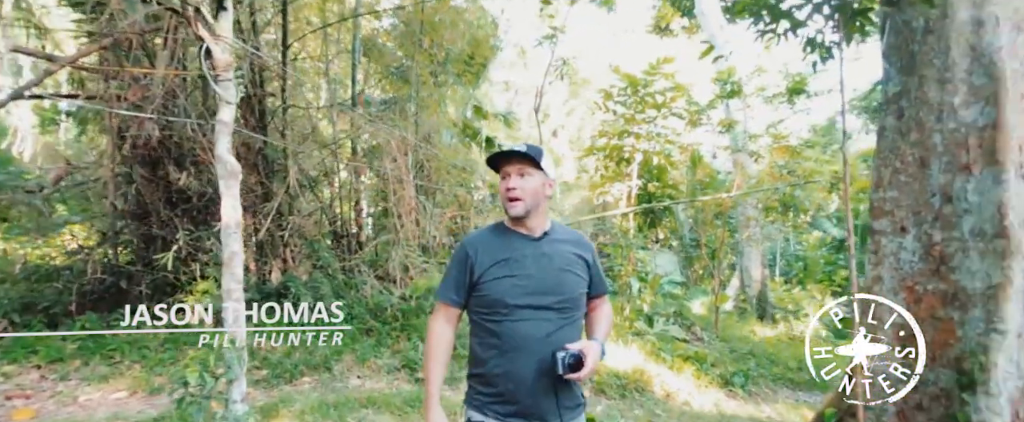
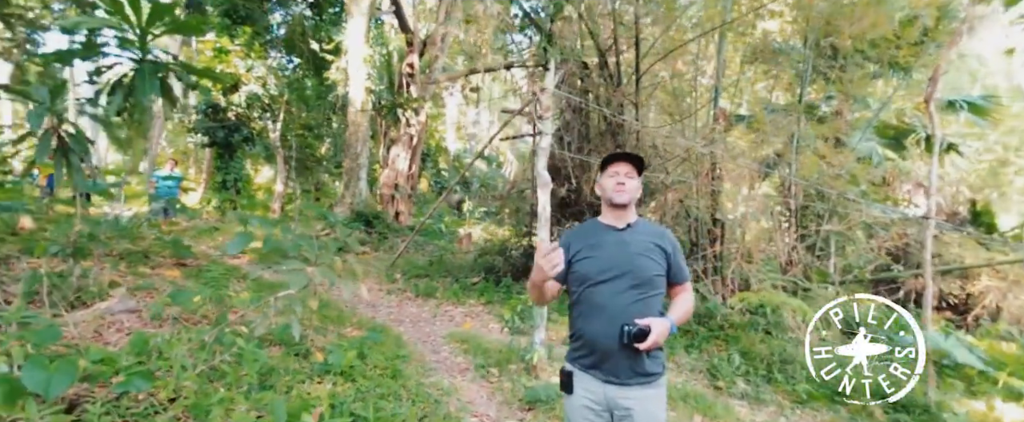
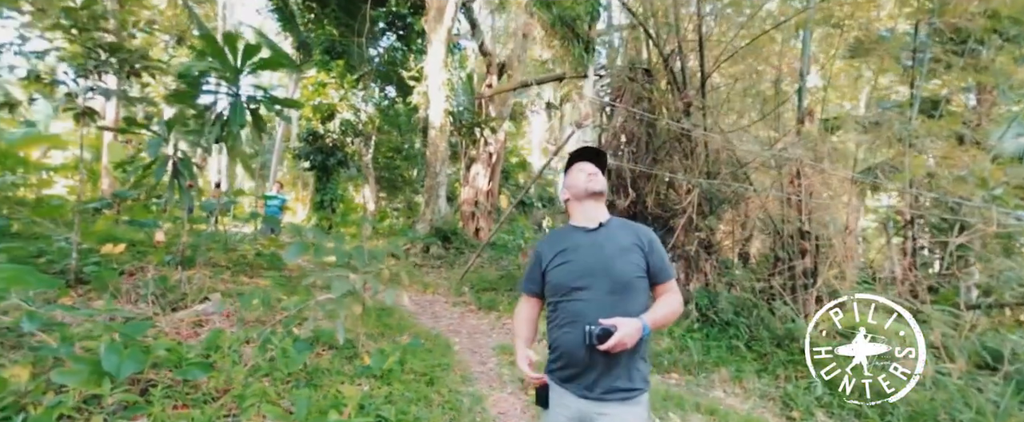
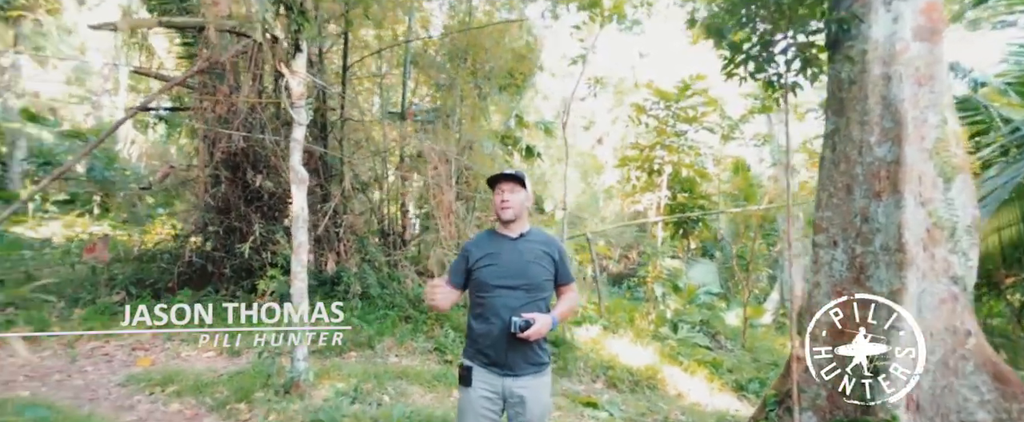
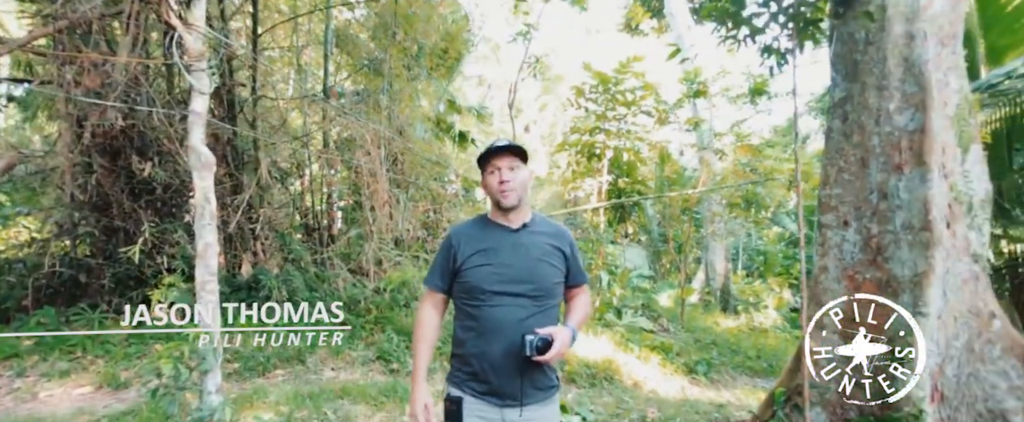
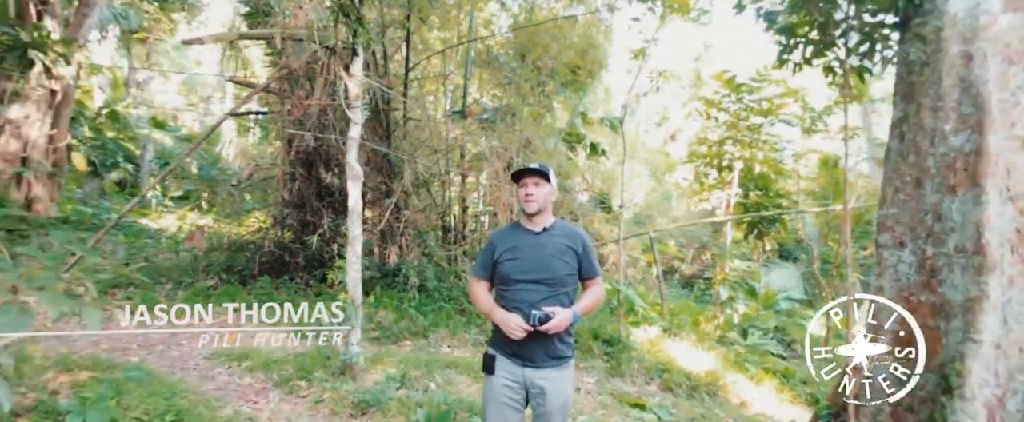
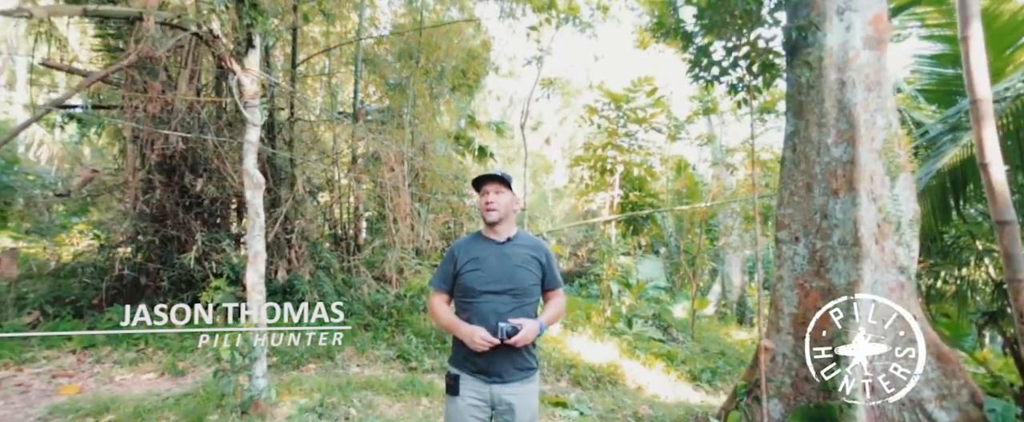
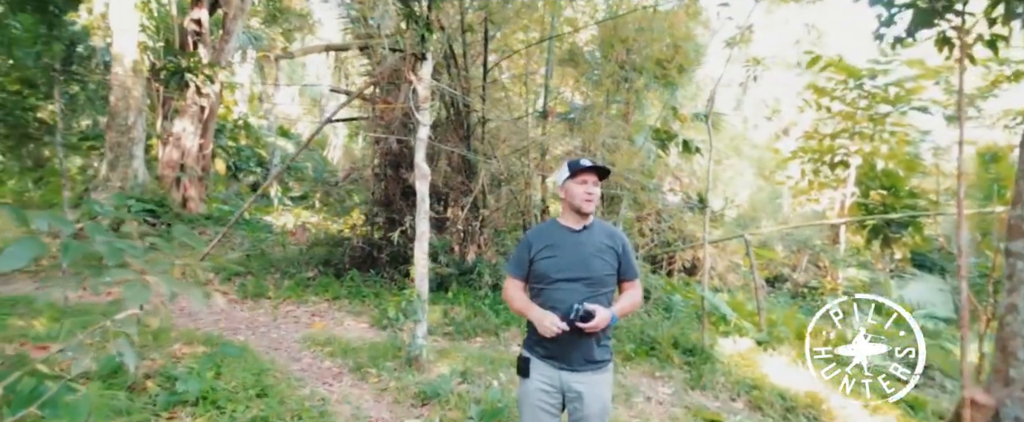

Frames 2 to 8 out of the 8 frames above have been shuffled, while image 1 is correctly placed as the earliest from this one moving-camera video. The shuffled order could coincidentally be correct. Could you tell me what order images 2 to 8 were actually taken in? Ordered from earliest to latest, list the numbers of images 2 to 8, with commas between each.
5, 7, 4, 6, 8, 2, 3
